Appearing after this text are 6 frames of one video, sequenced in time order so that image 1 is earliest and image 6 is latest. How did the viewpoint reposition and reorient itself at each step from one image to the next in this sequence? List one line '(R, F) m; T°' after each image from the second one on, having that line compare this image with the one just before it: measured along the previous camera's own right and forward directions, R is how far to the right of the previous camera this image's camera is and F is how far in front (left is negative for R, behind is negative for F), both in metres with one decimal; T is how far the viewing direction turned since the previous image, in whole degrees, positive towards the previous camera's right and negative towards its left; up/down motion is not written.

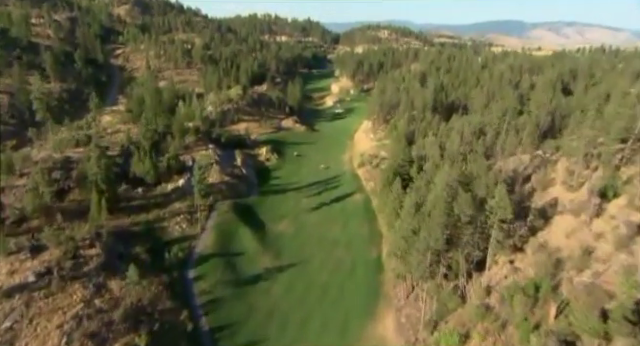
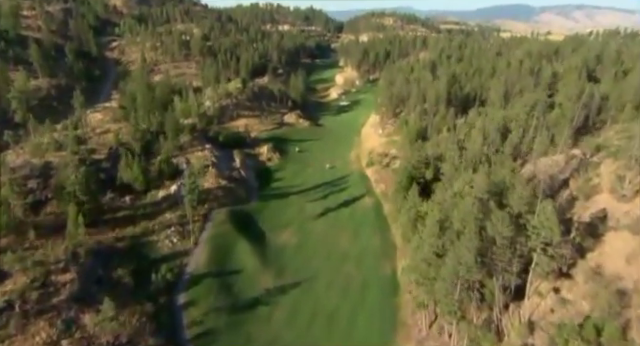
(-0.1, +7.7) m; -1°
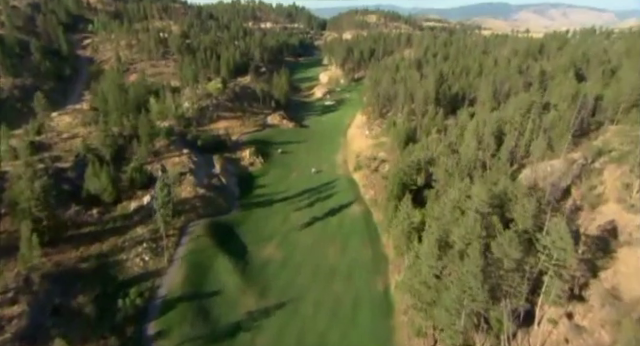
(-0.2, +4.5) m; +2°
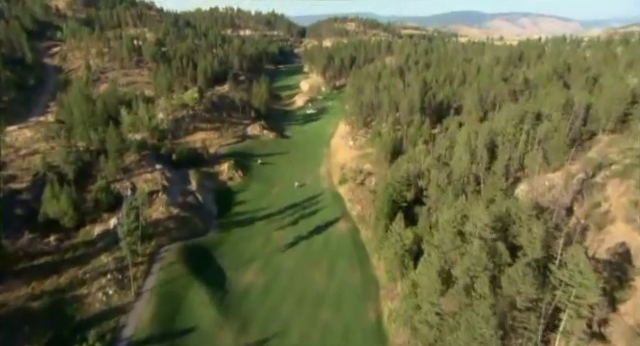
(-0.3, +4.6) m; +2°
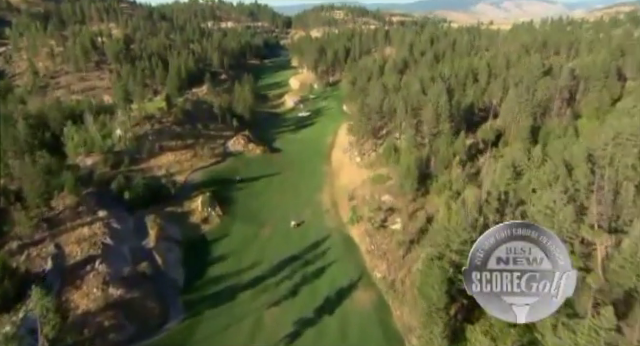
(-1.6, +21.4) m; +1°
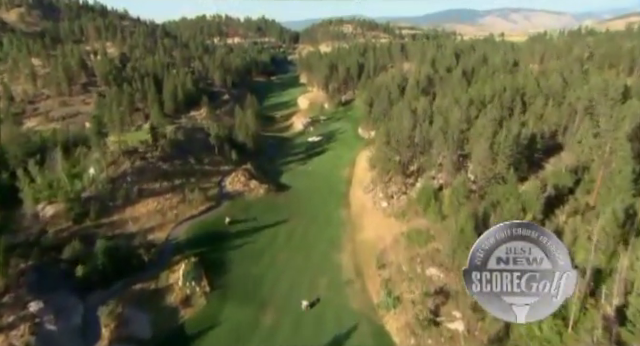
(-1.1, +16.9) m; -1°
